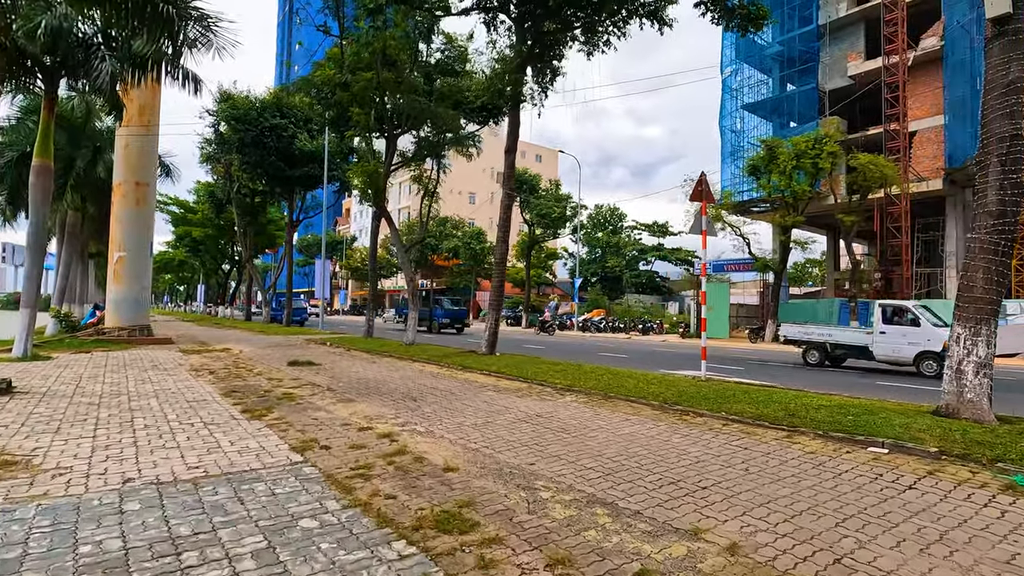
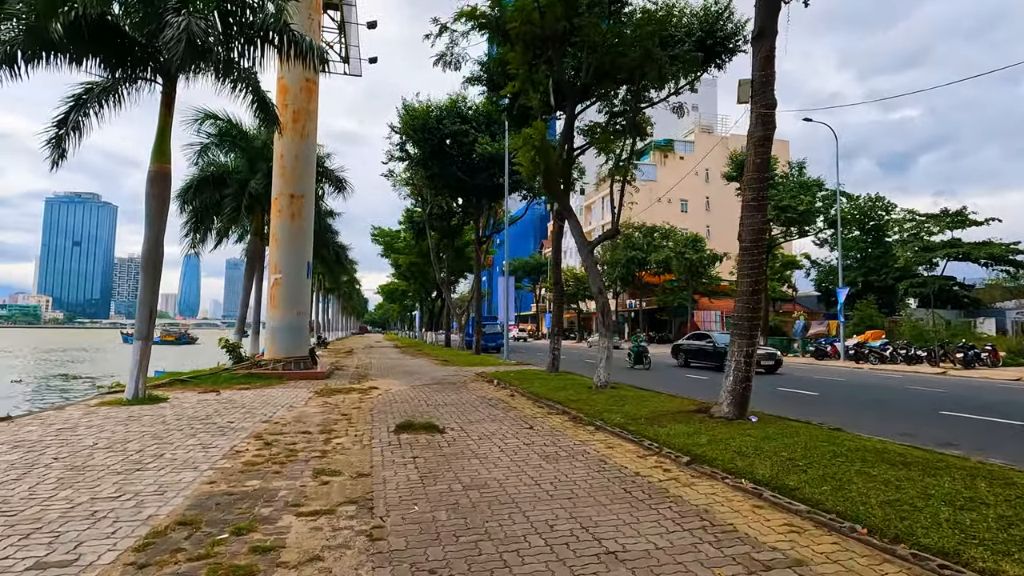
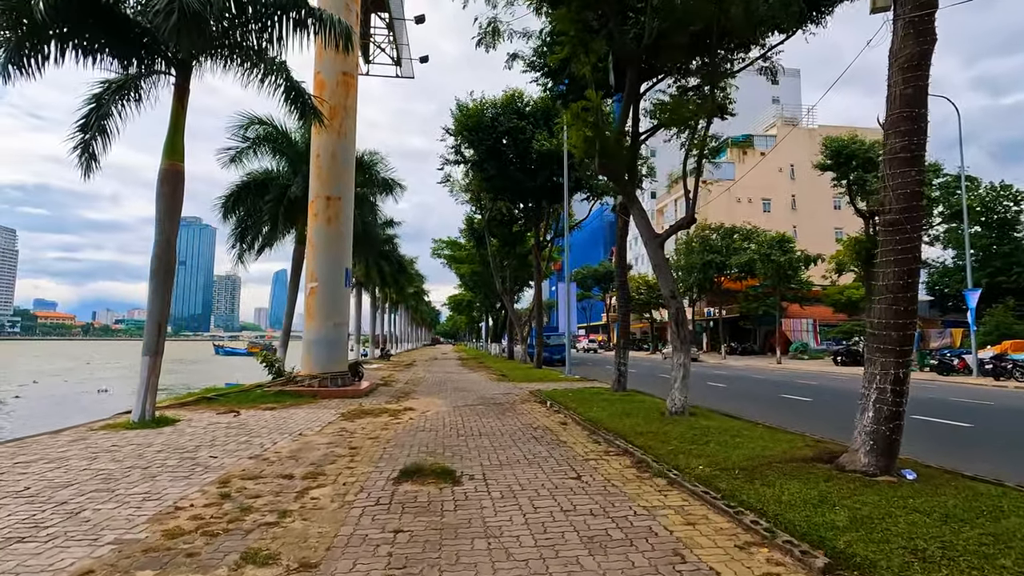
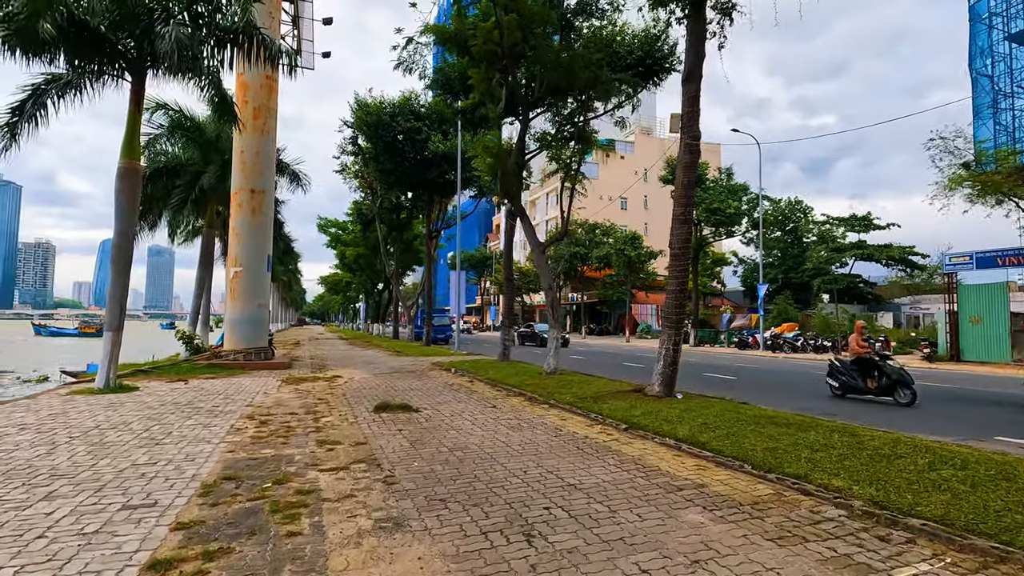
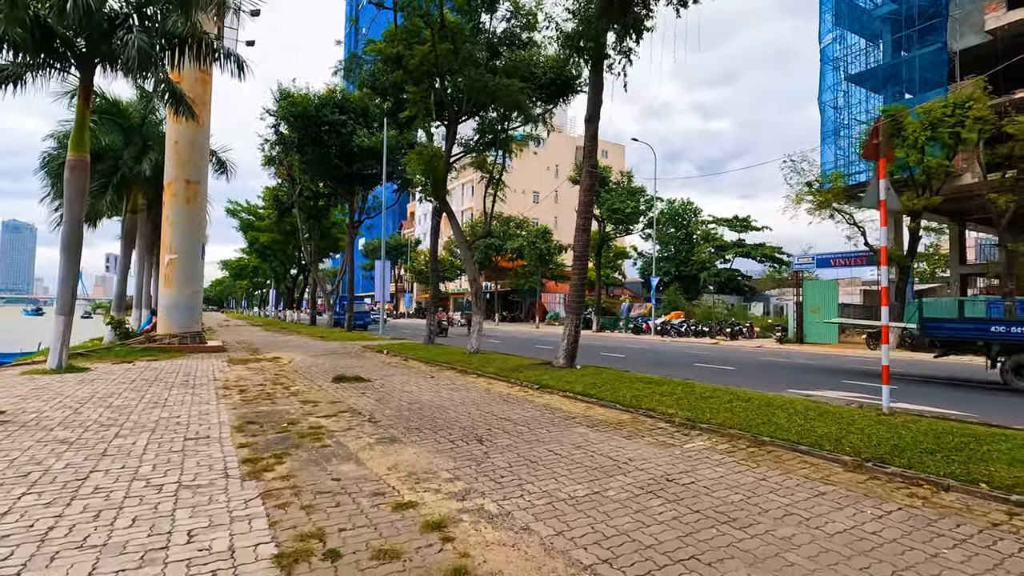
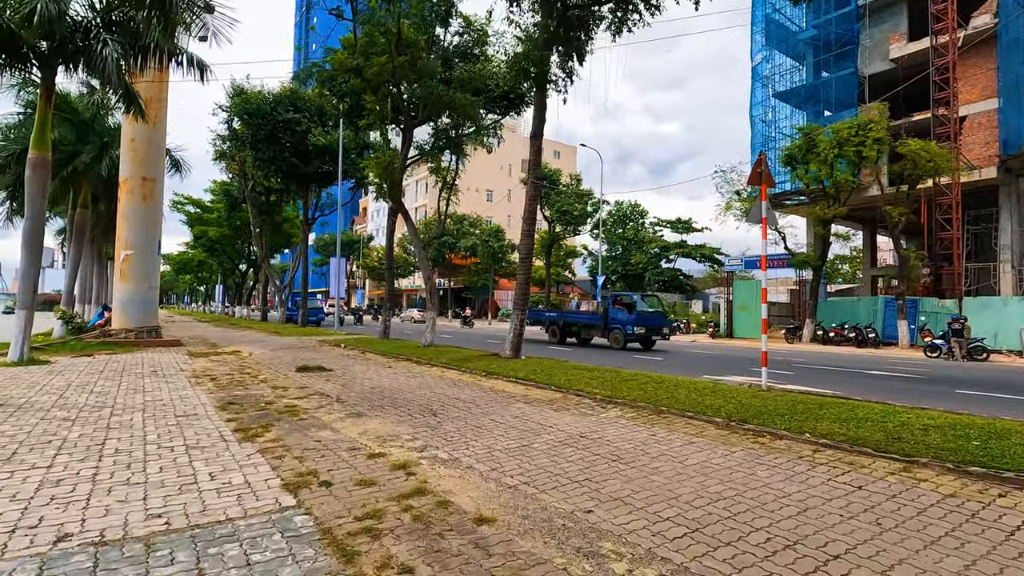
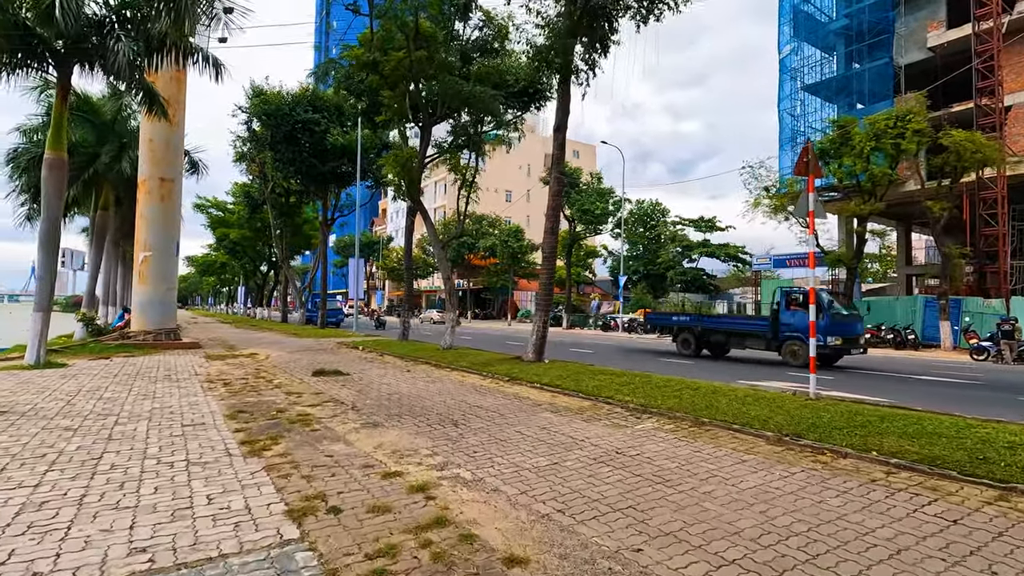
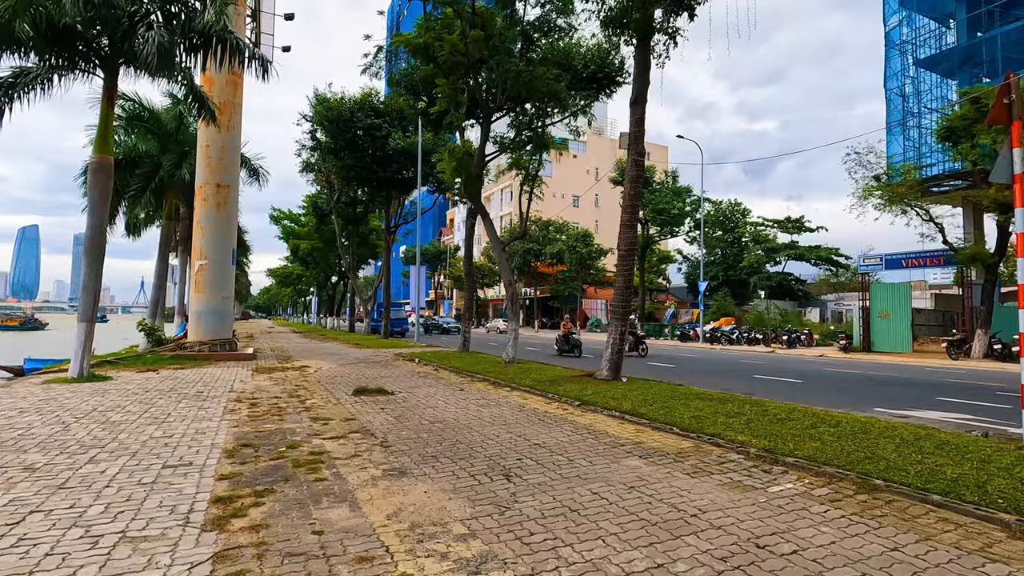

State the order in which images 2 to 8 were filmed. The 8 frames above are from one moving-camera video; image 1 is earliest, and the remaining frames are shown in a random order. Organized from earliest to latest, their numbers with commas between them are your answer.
6, 7, 5, 8, 4, 2, 3
